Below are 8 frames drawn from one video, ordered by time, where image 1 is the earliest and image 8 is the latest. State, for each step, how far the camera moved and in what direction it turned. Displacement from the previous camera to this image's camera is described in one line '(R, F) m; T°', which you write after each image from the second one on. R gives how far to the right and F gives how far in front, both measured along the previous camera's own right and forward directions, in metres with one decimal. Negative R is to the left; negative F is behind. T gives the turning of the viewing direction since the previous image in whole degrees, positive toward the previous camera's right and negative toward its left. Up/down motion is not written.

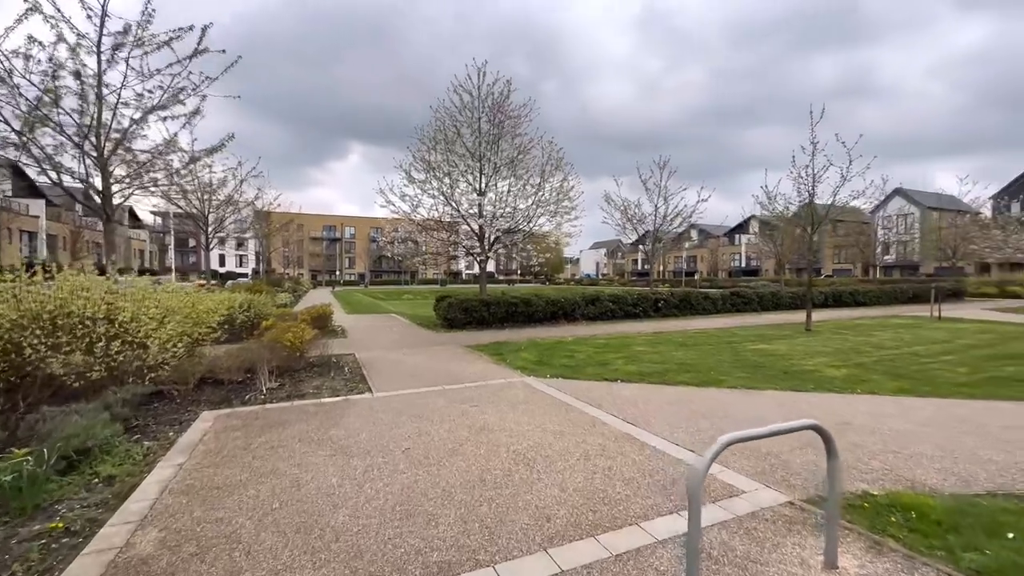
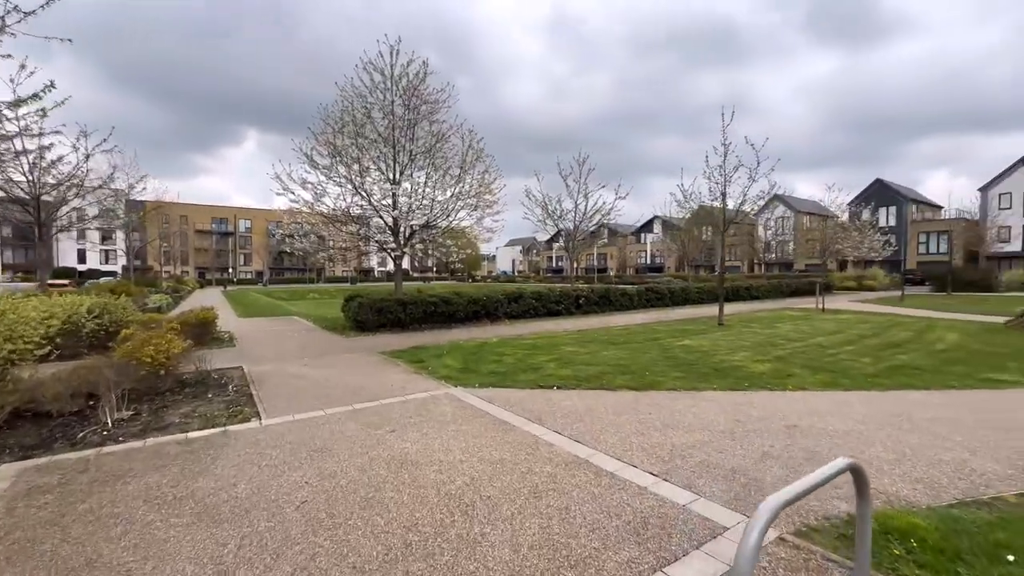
(-0.1, +0.9) m; +11°
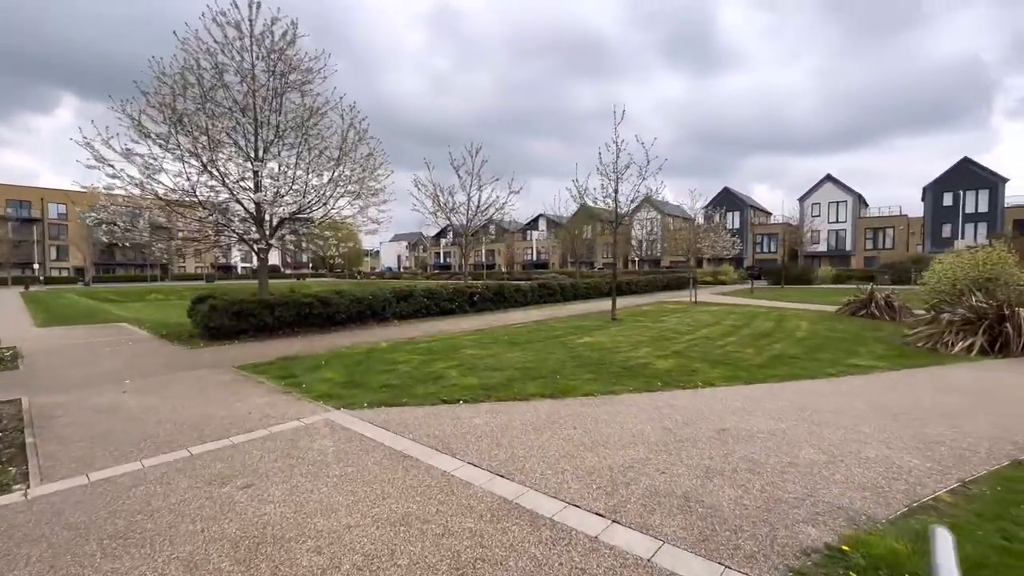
(-0.1, +1.0) m; +14°
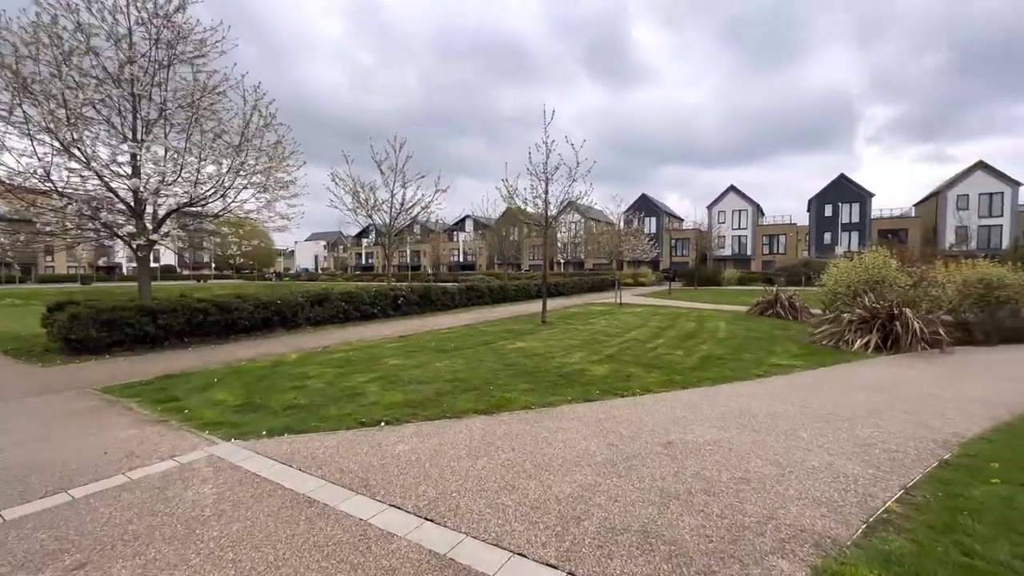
(0.0, +0.6) m; +9°
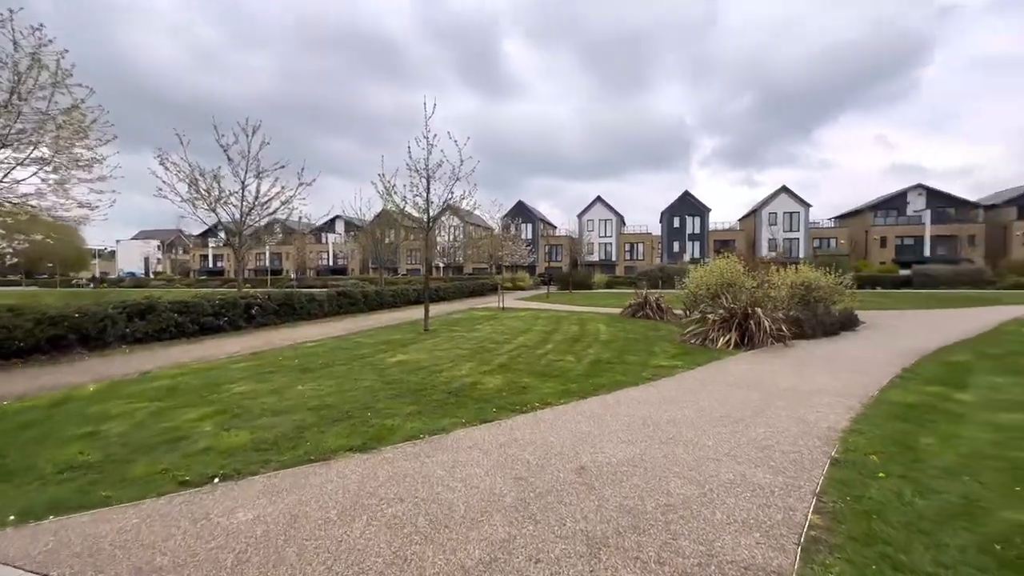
(-0.1, +0.8) m; +15°
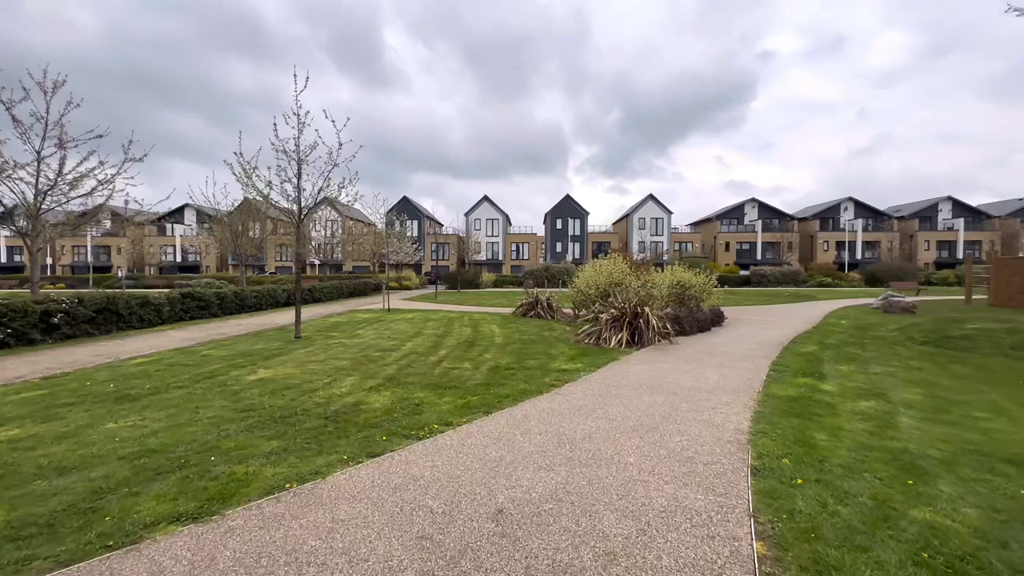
(-0.1, +0.8) m; +14°
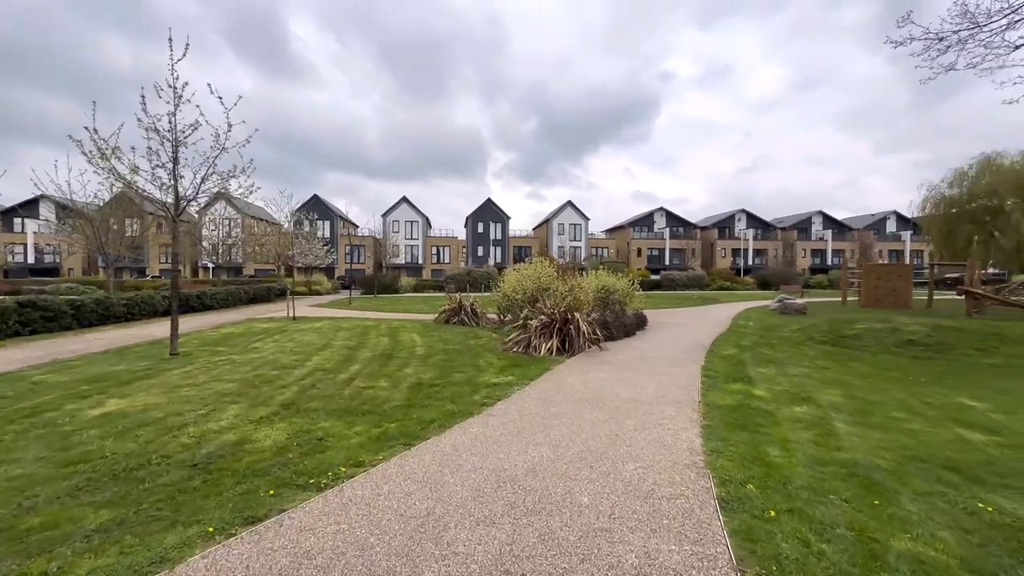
(-0.1, +0.8) m; +10°
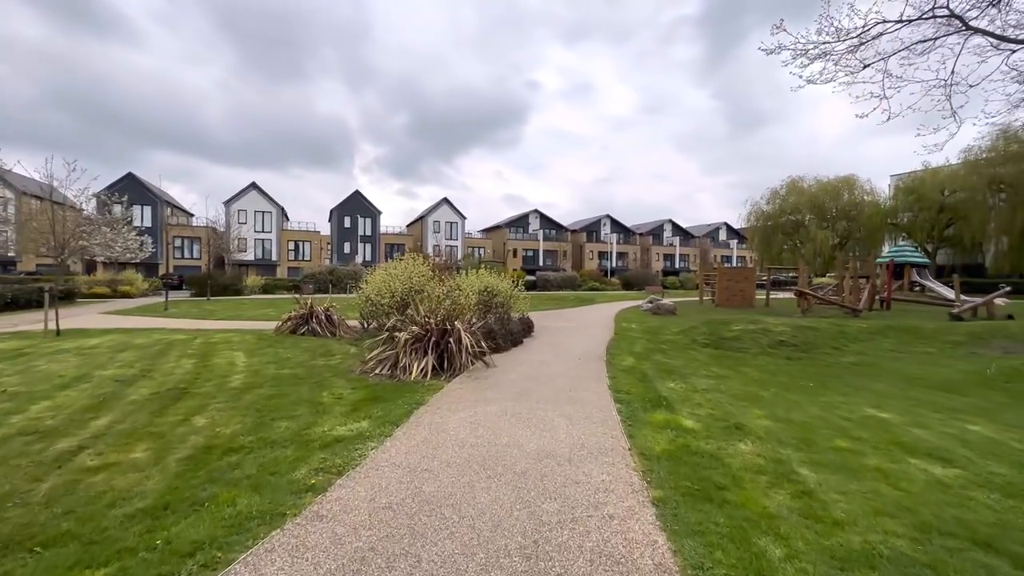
(+0.2, +2.2) m; +16°
